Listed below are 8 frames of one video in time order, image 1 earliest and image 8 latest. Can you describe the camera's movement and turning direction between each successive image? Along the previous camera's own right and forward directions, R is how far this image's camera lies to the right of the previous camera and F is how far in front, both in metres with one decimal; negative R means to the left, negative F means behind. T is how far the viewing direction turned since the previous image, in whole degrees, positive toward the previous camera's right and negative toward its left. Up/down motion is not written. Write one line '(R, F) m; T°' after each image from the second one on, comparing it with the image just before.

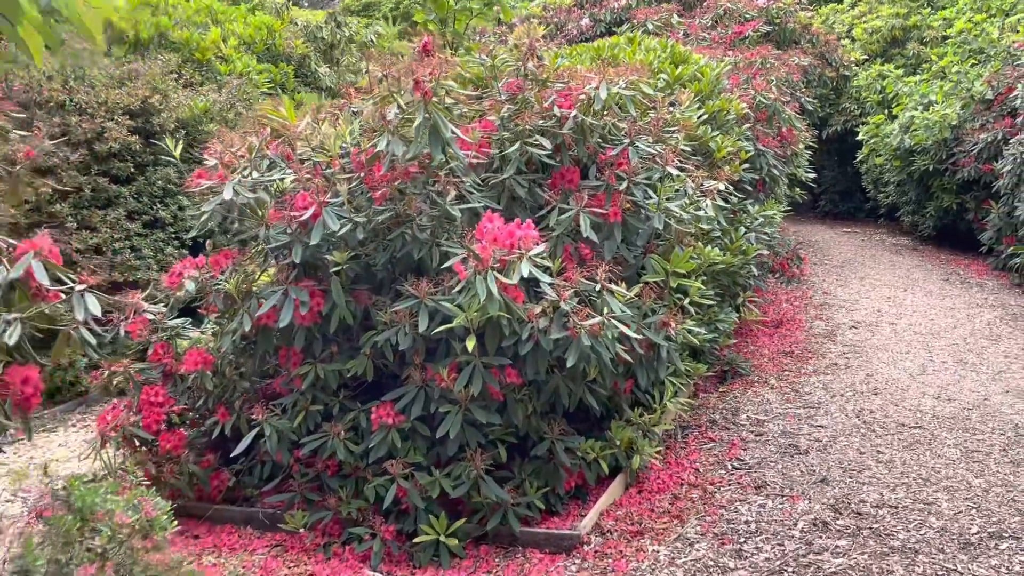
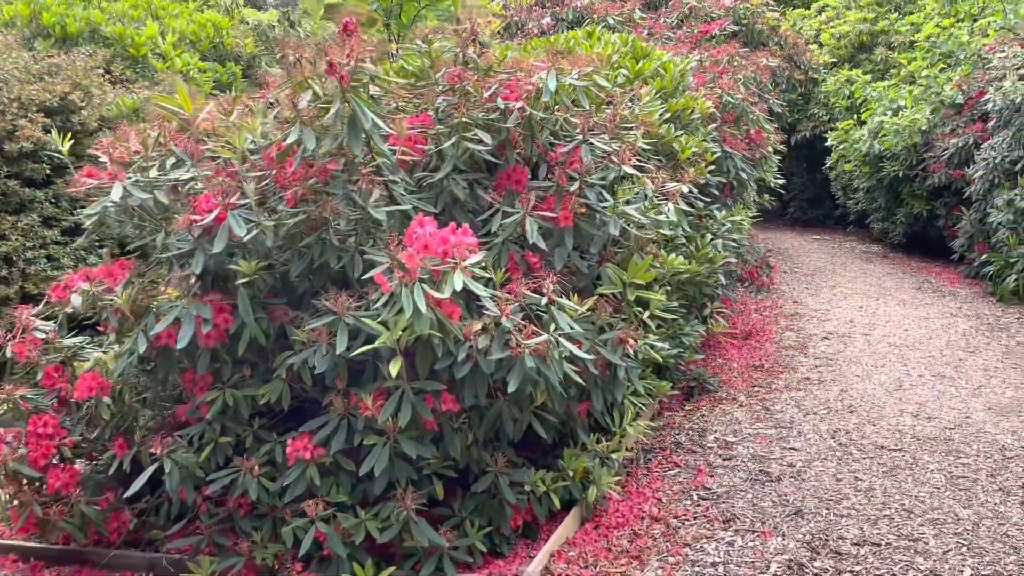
(+0.1, +0.3) m; +2°
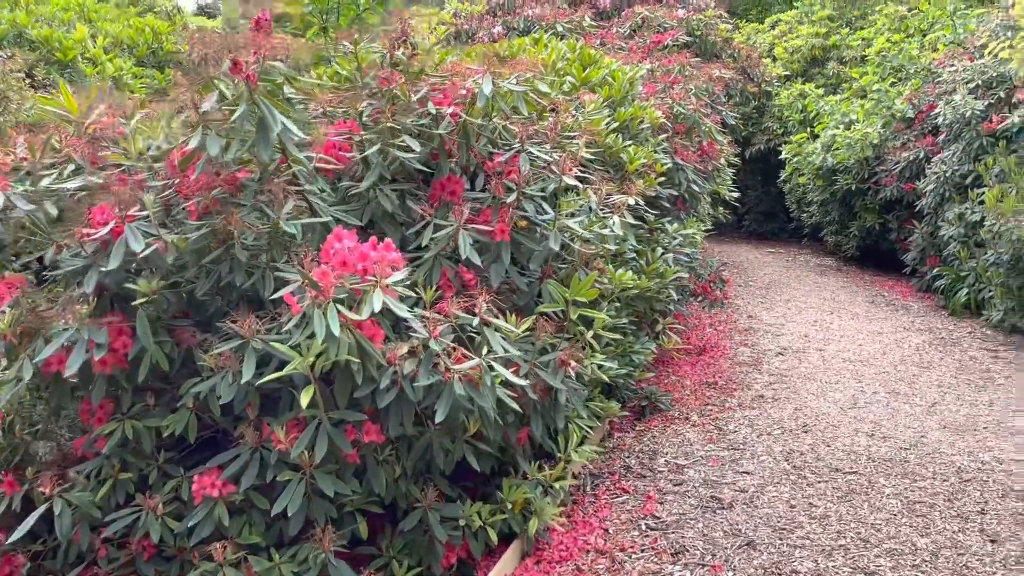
(+0.1, +0.2) m; +3°
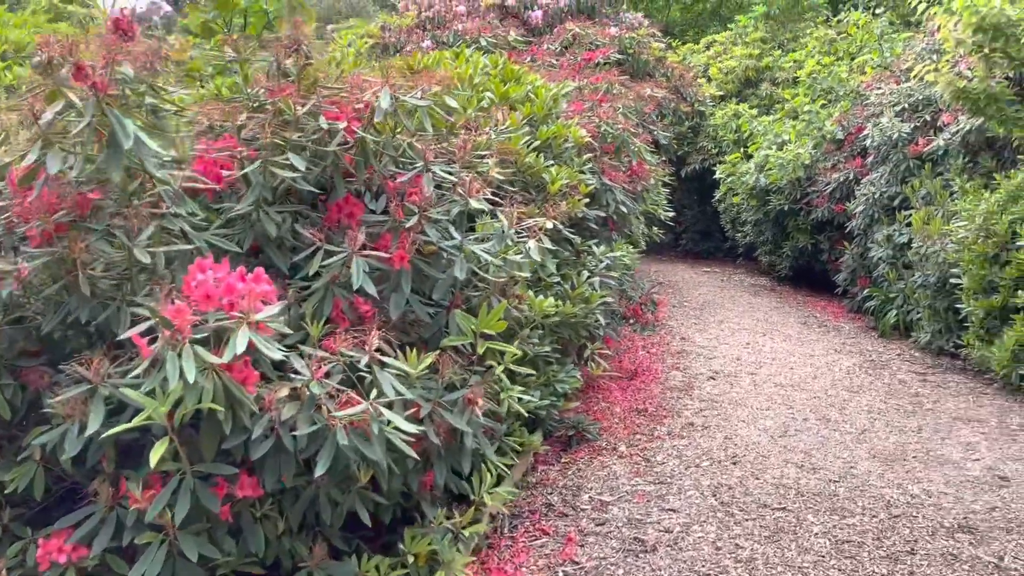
(+0.1, +0.2) m; +4°
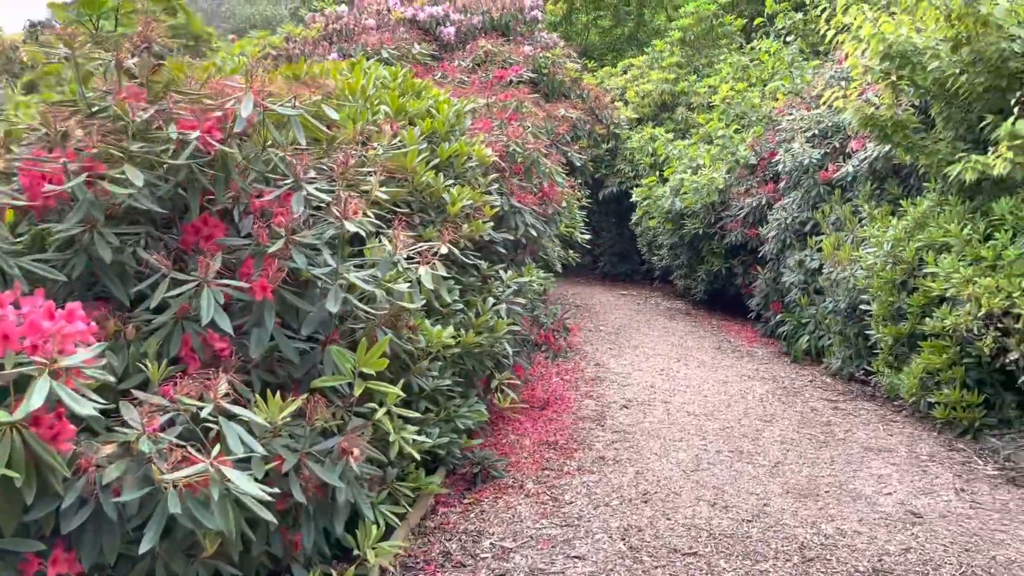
(+0.1, +0.2) m; +5°
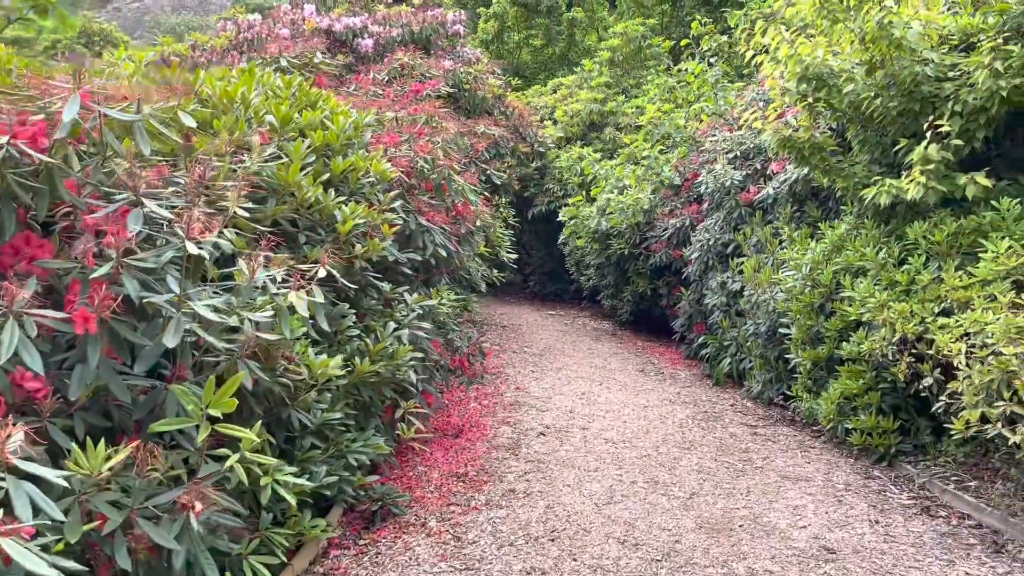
(+0.1, +0.2) m; +4°
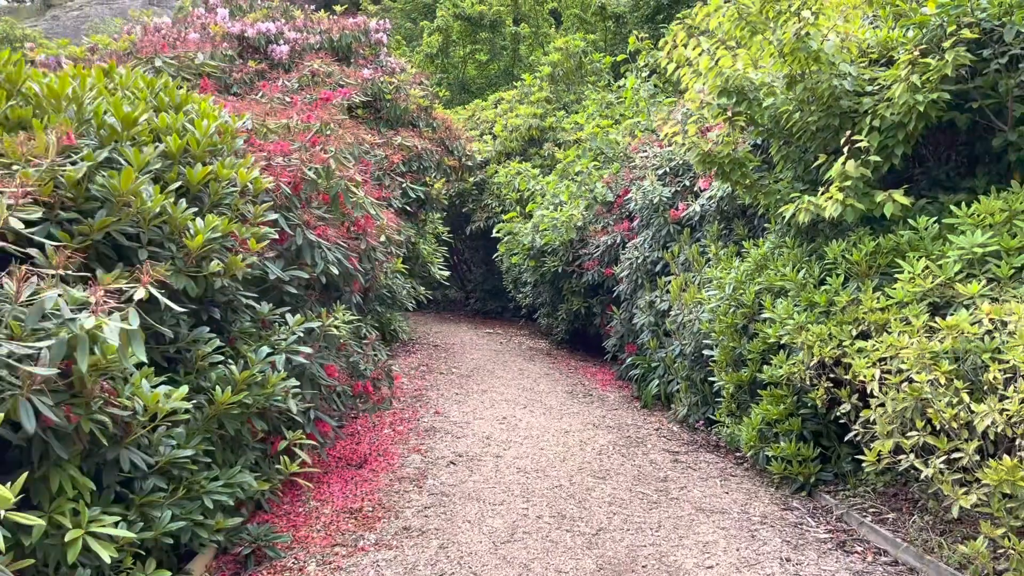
(+0.2, +0.2) m; +3°
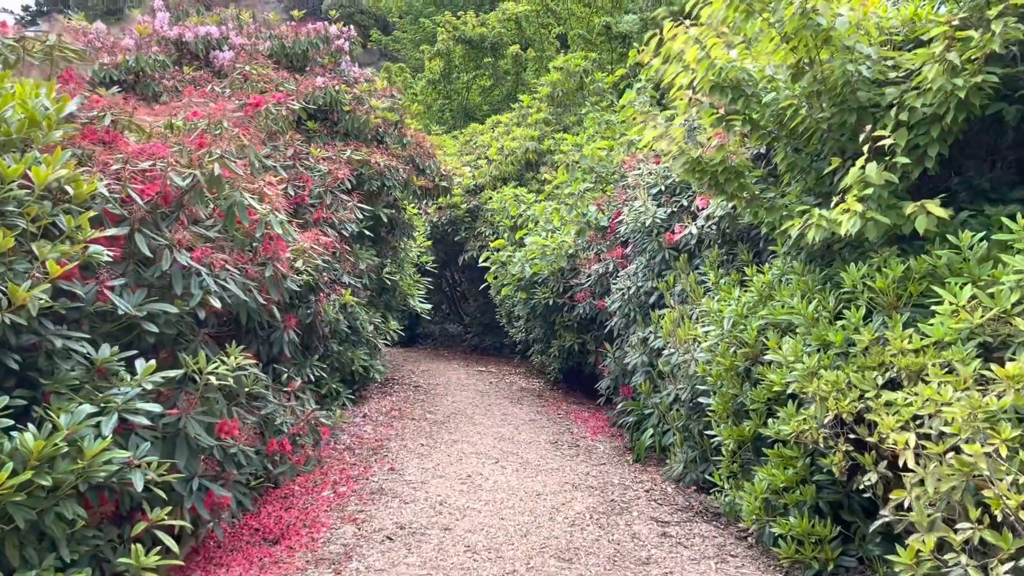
(+0.3, +0.7) m; -2°
